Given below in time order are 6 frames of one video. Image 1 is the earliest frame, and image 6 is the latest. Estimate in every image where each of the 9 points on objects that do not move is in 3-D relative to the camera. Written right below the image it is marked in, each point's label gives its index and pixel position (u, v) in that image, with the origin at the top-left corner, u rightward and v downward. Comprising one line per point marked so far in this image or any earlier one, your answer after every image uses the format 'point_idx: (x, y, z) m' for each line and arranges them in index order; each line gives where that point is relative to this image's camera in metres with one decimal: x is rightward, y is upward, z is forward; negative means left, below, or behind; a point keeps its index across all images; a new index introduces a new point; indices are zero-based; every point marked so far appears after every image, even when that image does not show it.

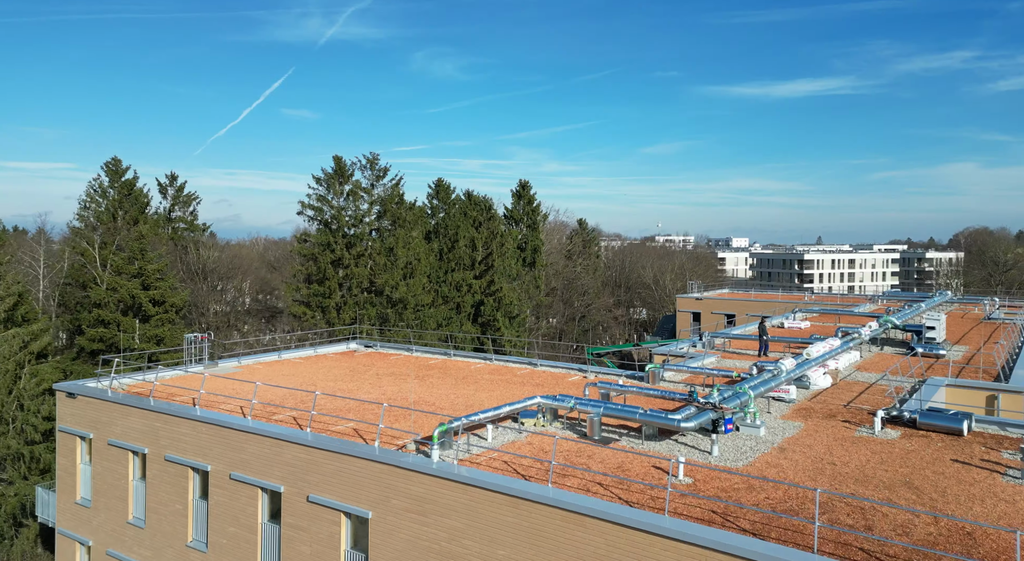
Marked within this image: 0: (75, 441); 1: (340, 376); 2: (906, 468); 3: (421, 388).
0: (-9.5, -3.5, +16.0) m
1: (-4.4, -2.4, +18.9) m
2: (+5.8, -2.8, +10.8) m
3: (-2.2, -2.5, +17.4) m
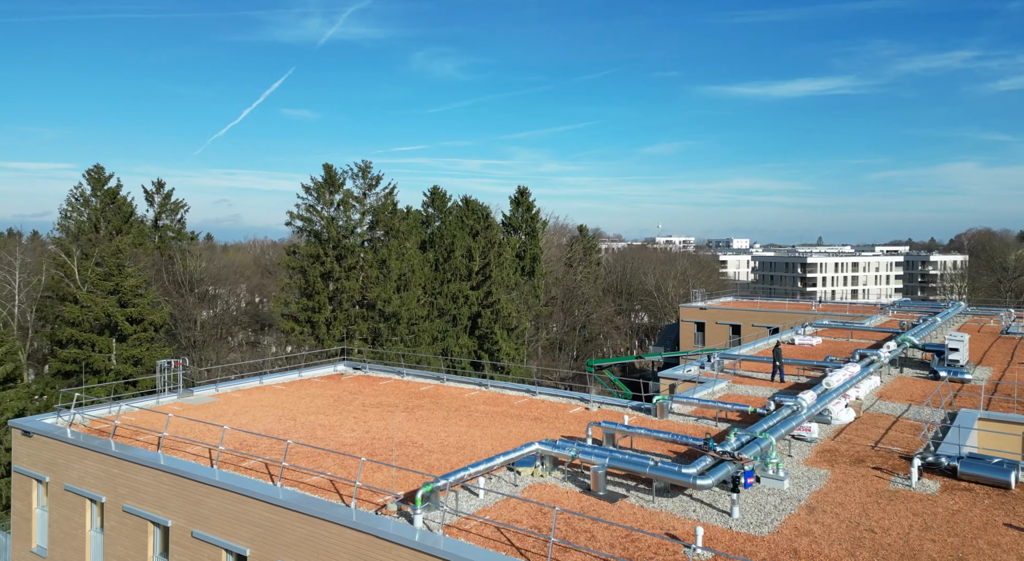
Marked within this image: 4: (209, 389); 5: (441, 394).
0: (-9.6, -4.1, +14.7) m
1: (-4.5, -3.0, +17.6) m
2: (+5.7, -3.3, +9.5) m
3: (-2.2, -3.1, +16.0) m
4: (-7.8, -2.8, +19.0) m
5: (-1.8, -2.9, +18.8) m
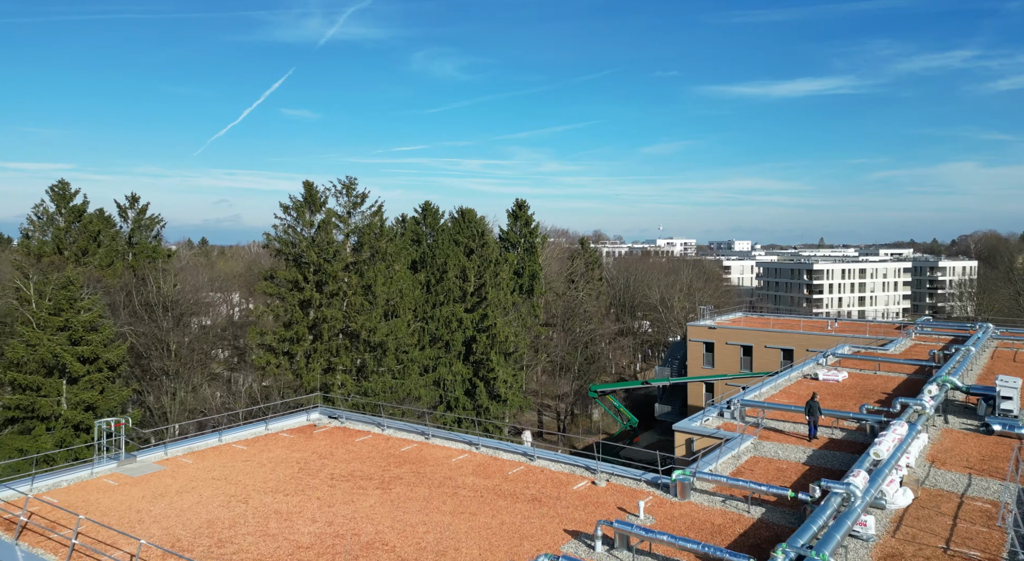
0: (-9.7, -5.1, +12.1) m
1: (-4.6, -4.0, +15.0) m
2: (+5.6, -4.4, +7.0) m
3: (-2.4, -4.1, +13.5) m
4: (-7.9, -3.8, +16.5) m
5: (-2.0, -3.9, +16.3) m
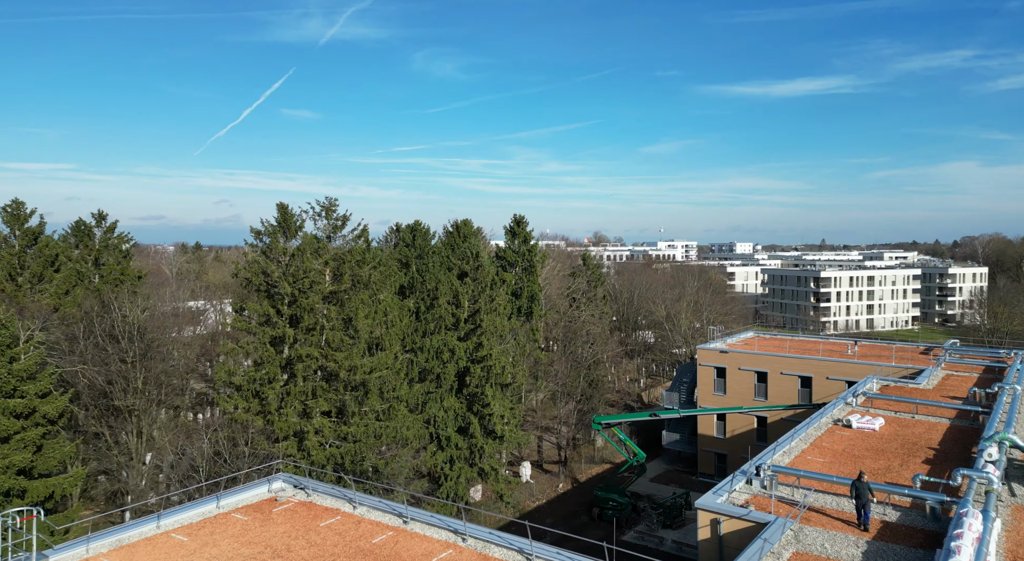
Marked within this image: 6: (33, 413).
0: (-9.9, -6.3, +9.3) m
1: (-4.8, -5.2, +12.3) m
2: (+5.5, -5.5, +4.2) m
3: (-2.5, -5.3, +10.7) m
4: (-8.1, -5.0, +13.7) m
5: (-2.1, -5.1, +13.5) m
6: (-12.9, -3.5, +19.7) m
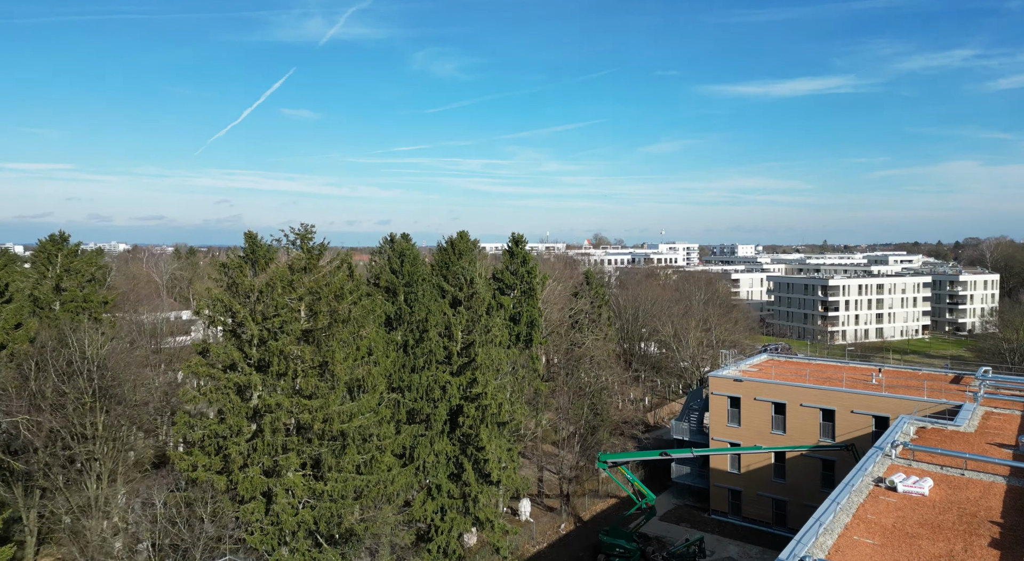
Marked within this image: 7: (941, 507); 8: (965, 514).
0: (-9.9, -7.4, +6.5) m
1: (-4.9, -6.4, +9.4) m
2: (+5.4, -6.6, +1.3) m
3: (-2.6, -6.4, +7.9) m
4: (-8.2, -6.1, +10.8) m
5: (-2.2, -6.2, +10.7) m
6: (-13.0, -4.7, +16.9) m
7: (+11.1, -5.8, +19.0) m
8: (+11.4, -5.8, +18.5) m
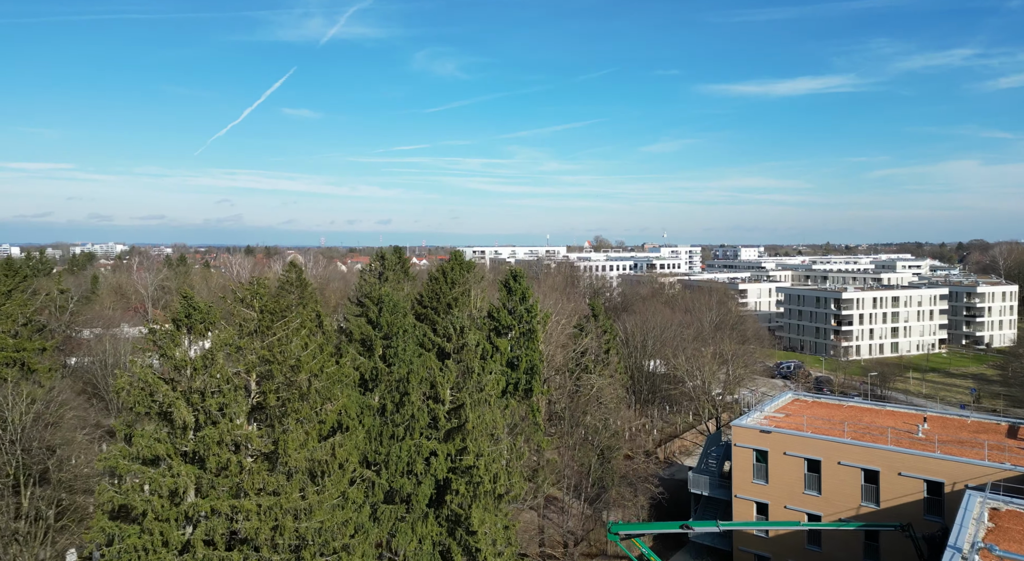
0: (-10.1, -9.2, +2.2) m
1: (-5.0, -8.1, +5.1) m
2: (+5.3, -8.4, -2.9) m
3: (-2.7, -8.2, +3.6) m
4: (-8.3, -7.9, +6.6) m
5: (-2.3, -8.0, +6.4) m
6: (-13.1, -6.5, +12.6) m
7: (+11.0, -7.6, +14.7) m
8: (+11.3, -7.5, +14.2) m
